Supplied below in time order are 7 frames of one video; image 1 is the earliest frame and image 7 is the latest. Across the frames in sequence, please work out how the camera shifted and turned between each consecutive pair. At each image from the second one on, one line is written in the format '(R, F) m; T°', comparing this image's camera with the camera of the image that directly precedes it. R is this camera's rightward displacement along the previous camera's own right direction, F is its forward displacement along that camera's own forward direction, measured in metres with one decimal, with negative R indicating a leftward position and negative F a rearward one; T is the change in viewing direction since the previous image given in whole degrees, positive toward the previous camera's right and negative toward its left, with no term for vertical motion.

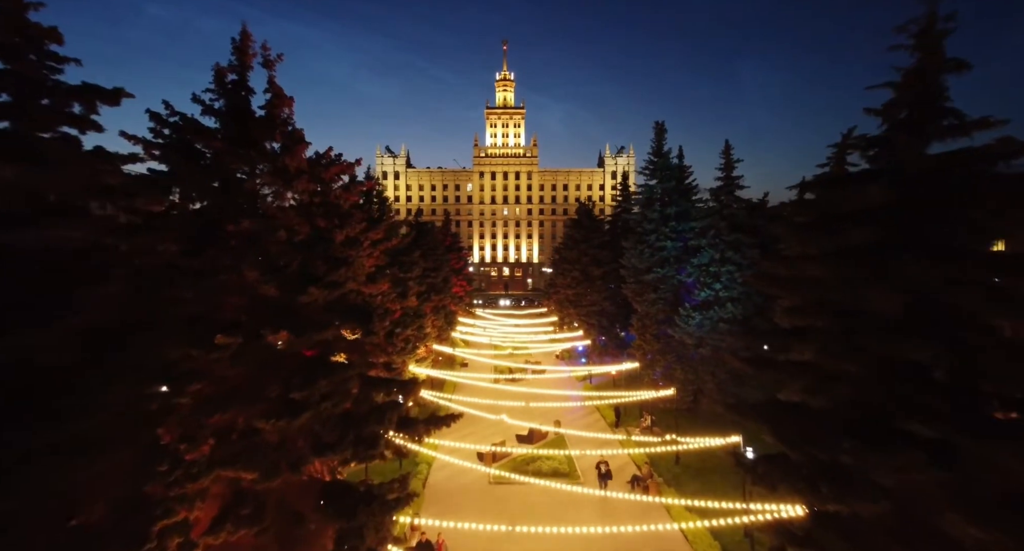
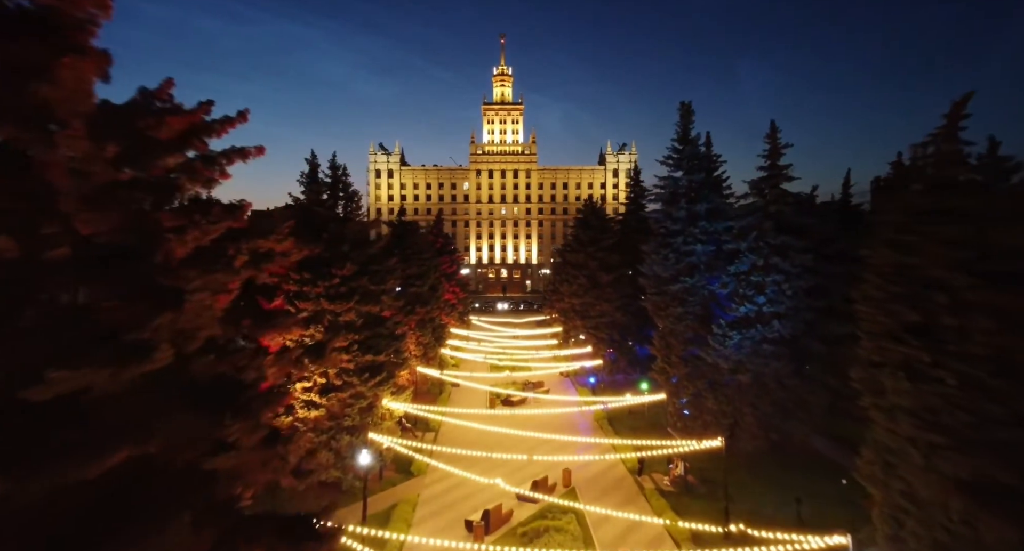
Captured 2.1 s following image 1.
(0.0, +3.3) m; 0°
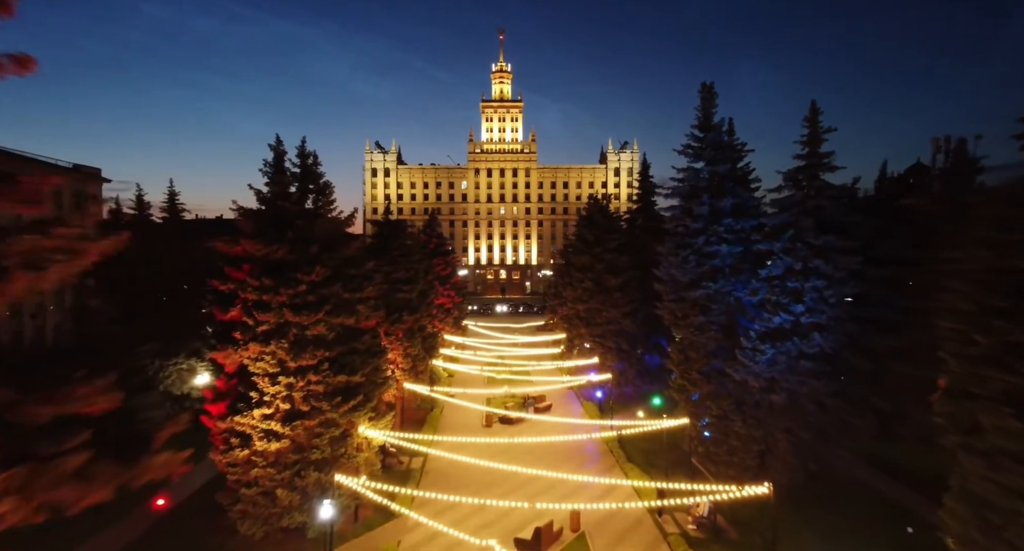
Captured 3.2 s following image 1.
(0.0, +2.0) m; 0°
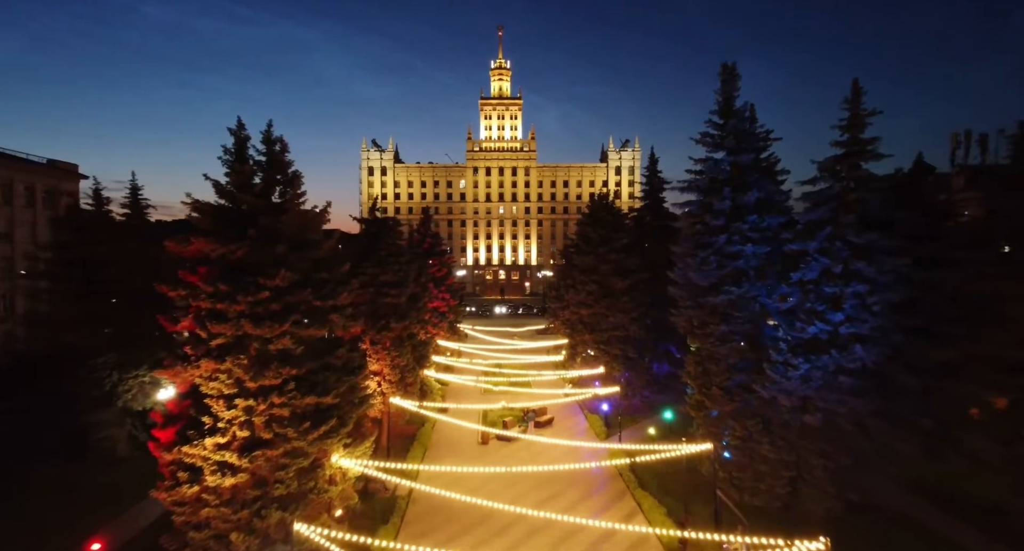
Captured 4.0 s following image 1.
(0.0, +1.6) m; 0°
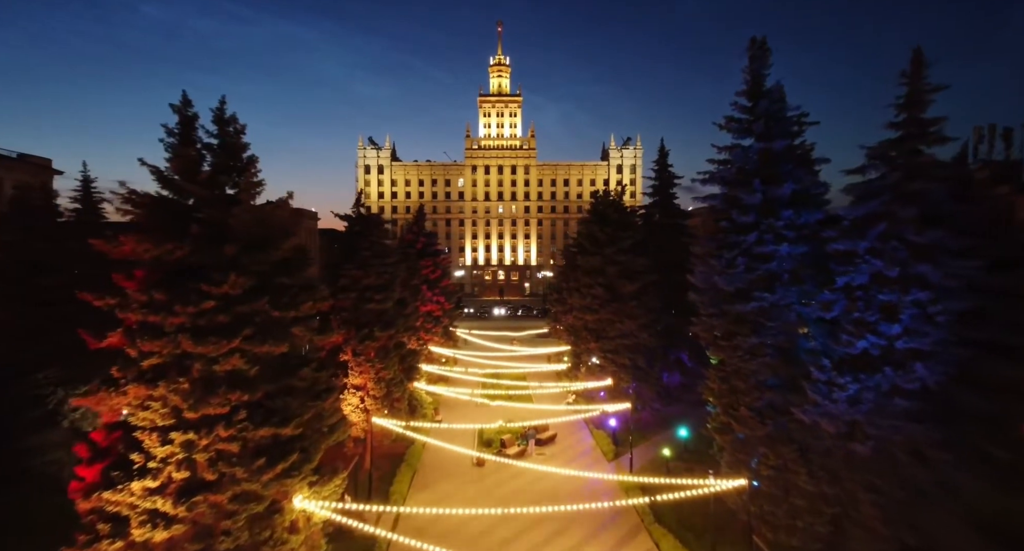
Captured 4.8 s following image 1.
(0.0, +1.7) m; 0°
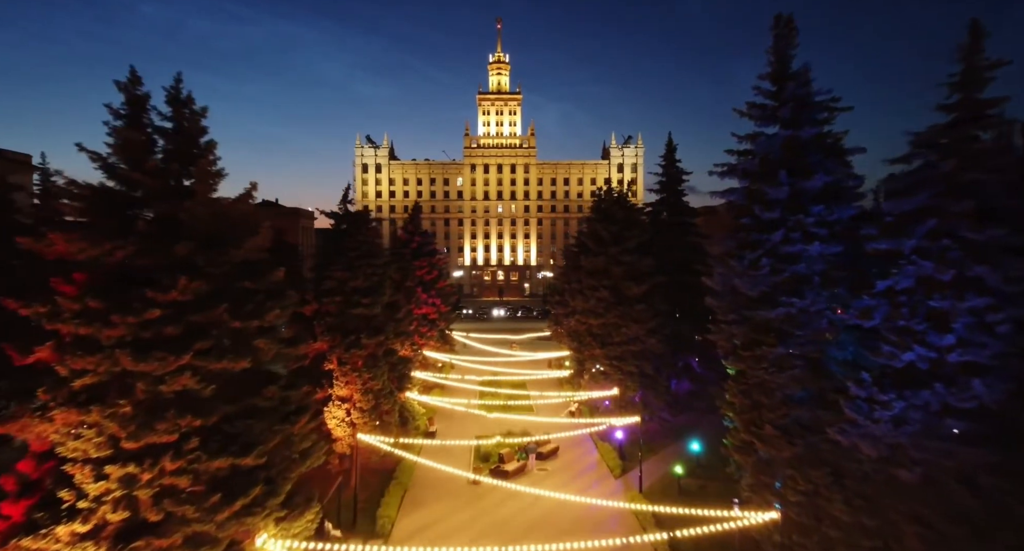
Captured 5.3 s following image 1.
(0.0, +1.2) m; 0°
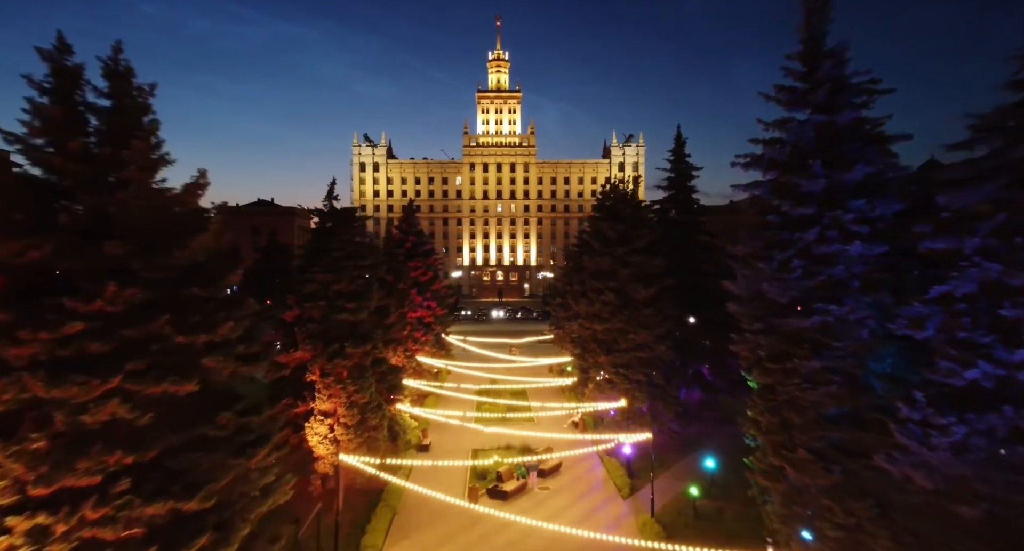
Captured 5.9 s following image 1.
(0.0, +1.2) m; 0°
